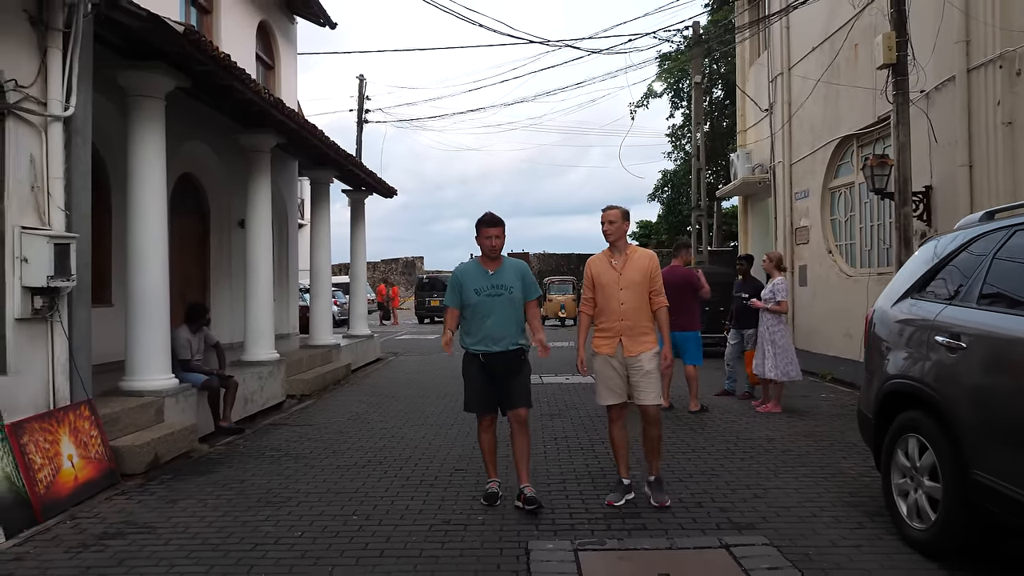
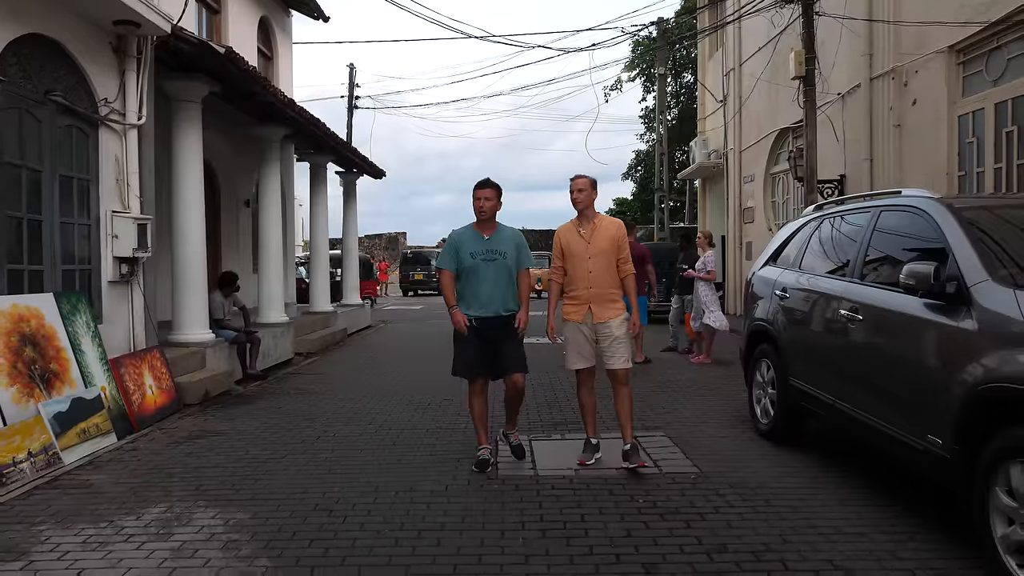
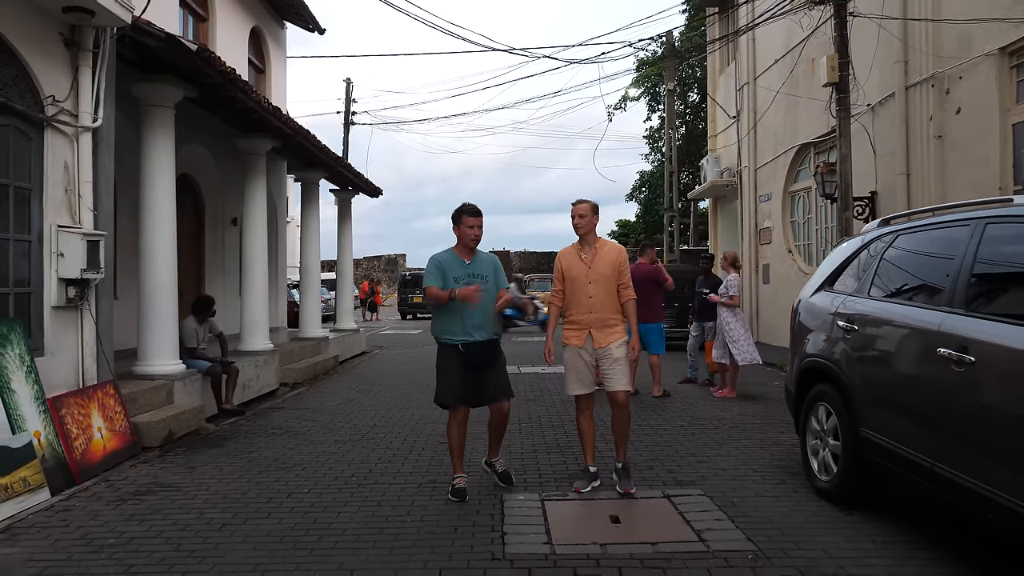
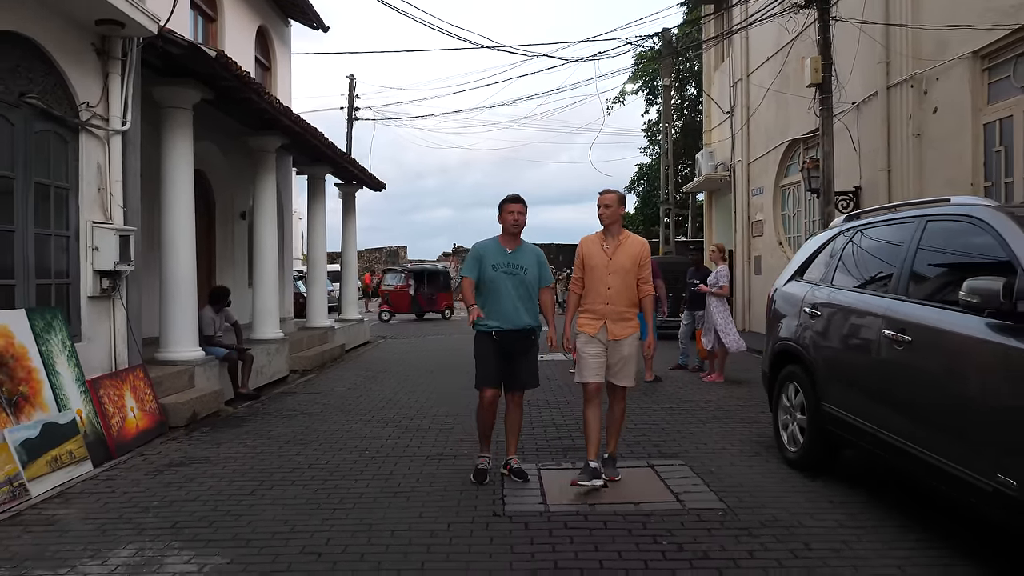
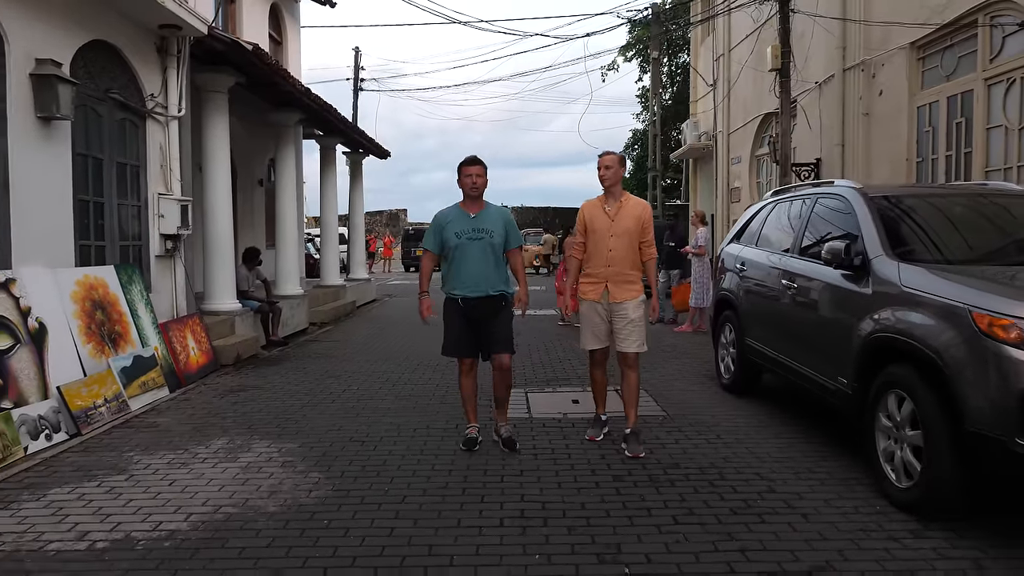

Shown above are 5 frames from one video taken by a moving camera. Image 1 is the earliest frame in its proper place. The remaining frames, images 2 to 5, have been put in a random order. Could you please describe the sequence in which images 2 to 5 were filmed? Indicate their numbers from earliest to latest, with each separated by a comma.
3, 4, 2, 5
